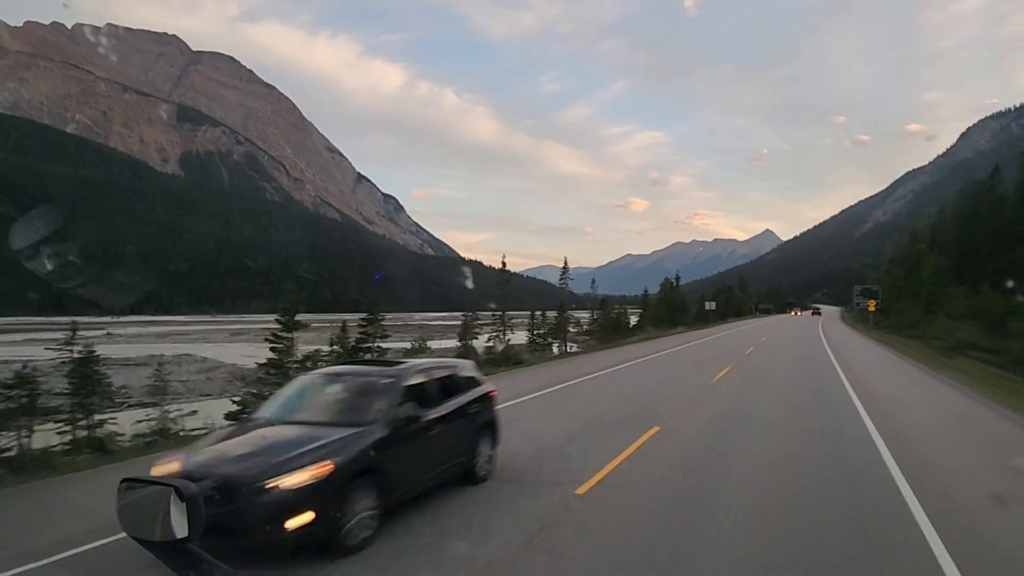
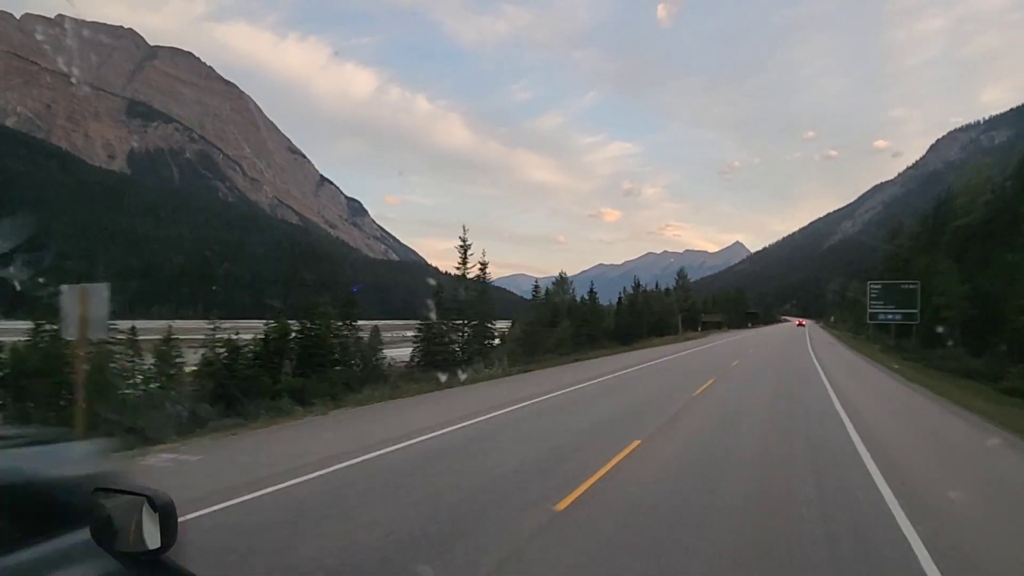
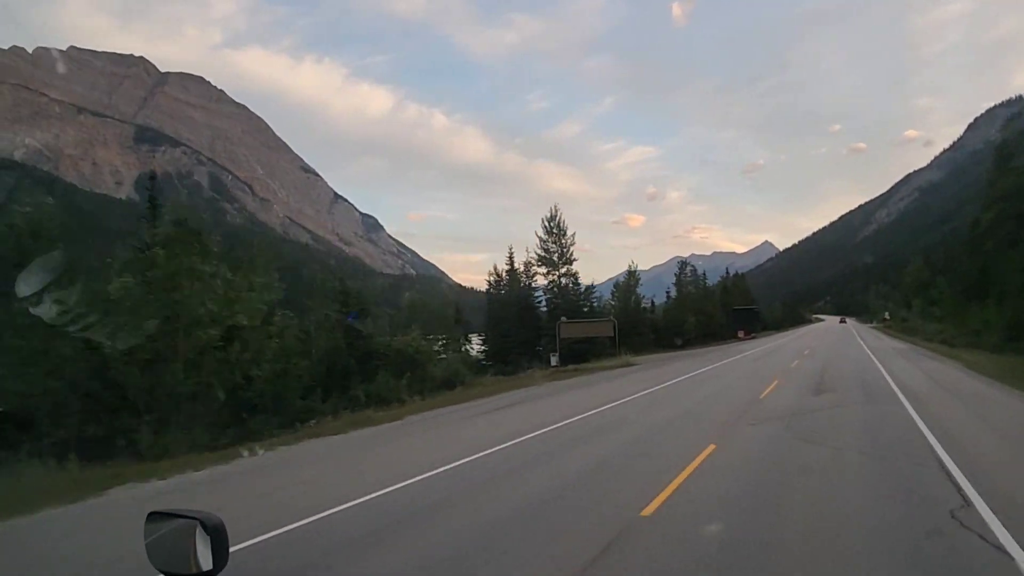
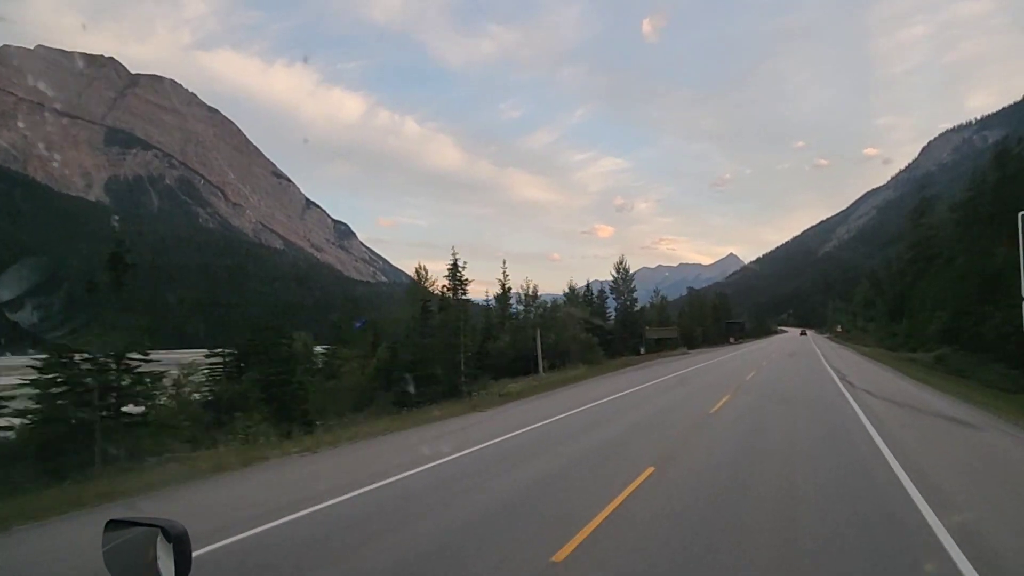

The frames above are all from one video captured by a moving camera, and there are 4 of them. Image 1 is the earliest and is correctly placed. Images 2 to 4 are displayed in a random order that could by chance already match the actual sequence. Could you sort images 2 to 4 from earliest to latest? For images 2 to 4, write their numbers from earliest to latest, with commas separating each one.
2, 4, 3
